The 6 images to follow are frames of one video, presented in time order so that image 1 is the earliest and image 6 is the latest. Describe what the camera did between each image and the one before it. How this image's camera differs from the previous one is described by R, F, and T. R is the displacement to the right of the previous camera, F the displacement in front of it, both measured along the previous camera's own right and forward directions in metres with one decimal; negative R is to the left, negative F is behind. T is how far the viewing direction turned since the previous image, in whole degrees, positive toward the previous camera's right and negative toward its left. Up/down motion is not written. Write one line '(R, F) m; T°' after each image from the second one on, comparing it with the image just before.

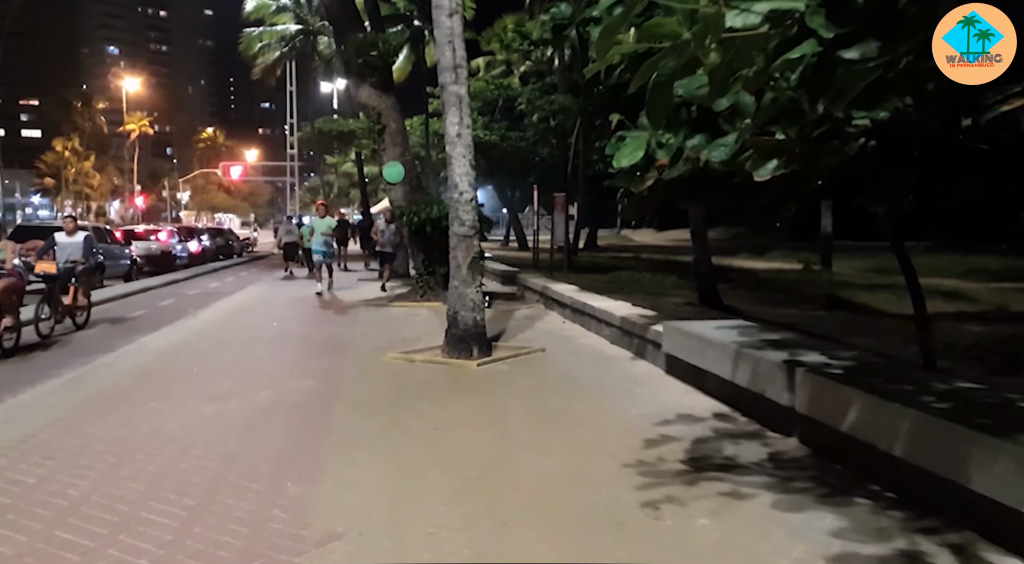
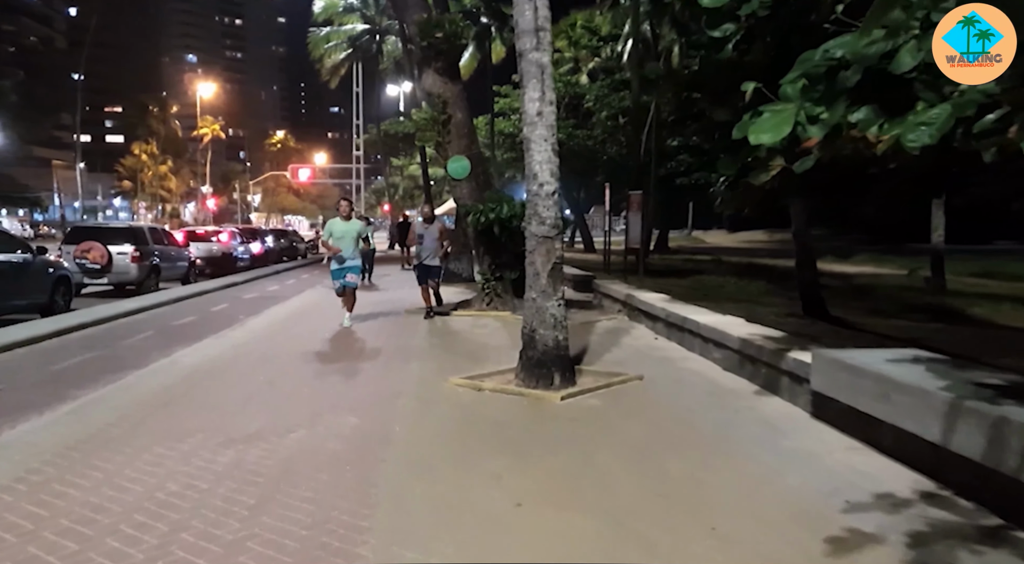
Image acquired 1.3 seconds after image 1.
(-0.3, +1.5) m; -6°
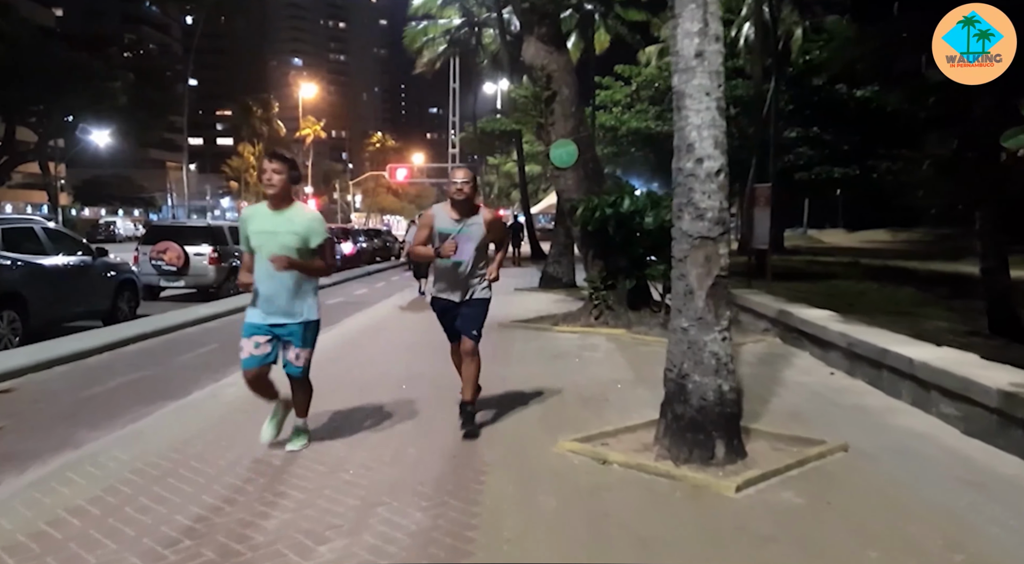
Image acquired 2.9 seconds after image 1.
(-0.4, +2.0) m; -9°
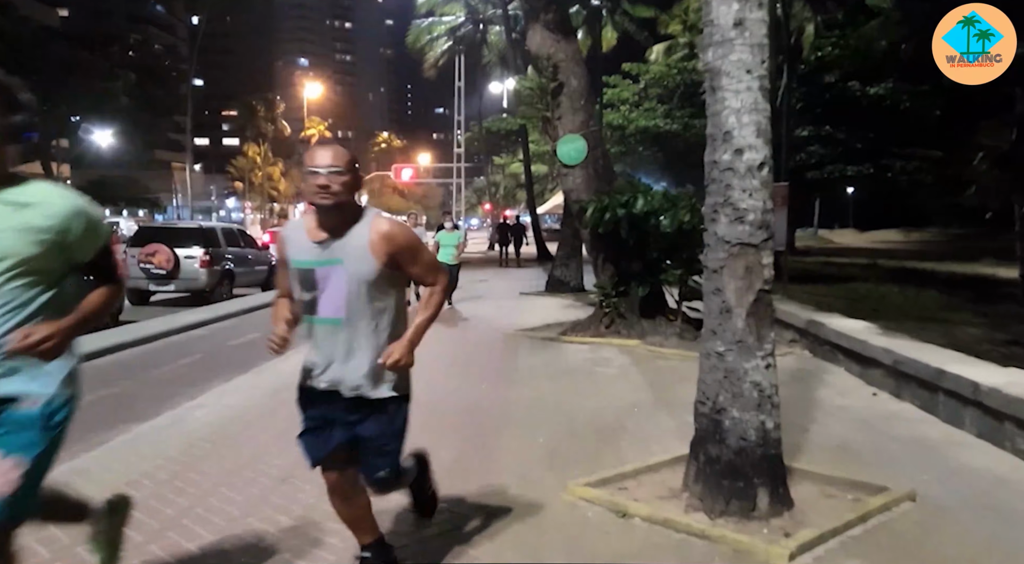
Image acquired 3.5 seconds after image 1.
(0.0, +0.7) m; -1°
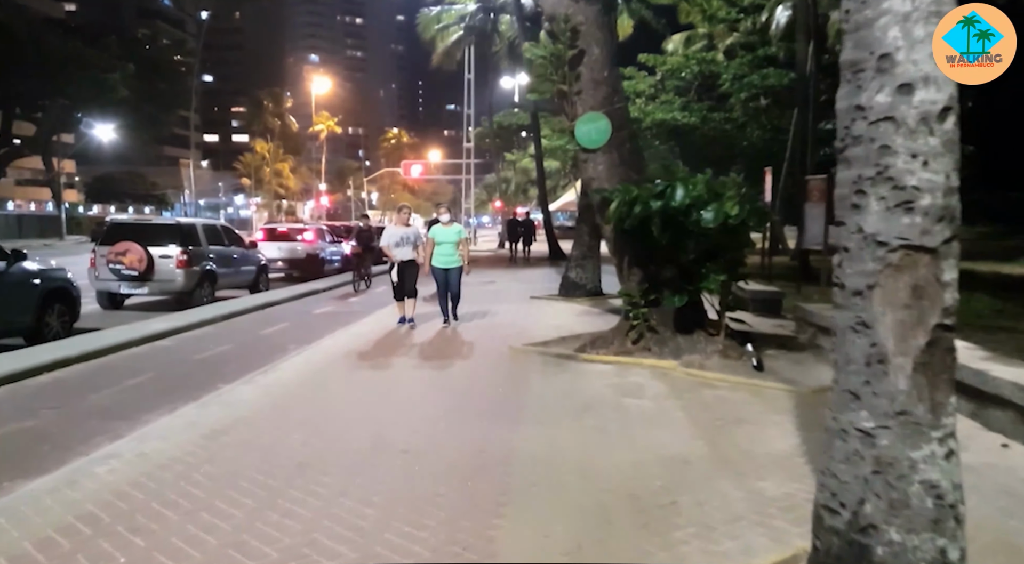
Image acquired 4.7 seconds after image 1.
(0.0, +1.5) m; -1°
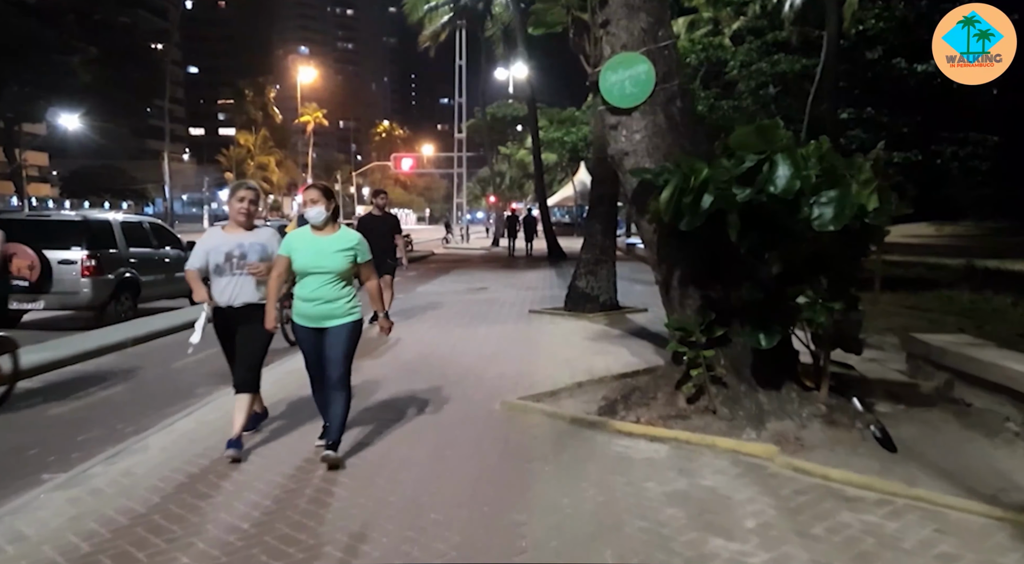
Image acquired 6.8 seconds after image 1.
(0.0, +2.7) m; 0°
